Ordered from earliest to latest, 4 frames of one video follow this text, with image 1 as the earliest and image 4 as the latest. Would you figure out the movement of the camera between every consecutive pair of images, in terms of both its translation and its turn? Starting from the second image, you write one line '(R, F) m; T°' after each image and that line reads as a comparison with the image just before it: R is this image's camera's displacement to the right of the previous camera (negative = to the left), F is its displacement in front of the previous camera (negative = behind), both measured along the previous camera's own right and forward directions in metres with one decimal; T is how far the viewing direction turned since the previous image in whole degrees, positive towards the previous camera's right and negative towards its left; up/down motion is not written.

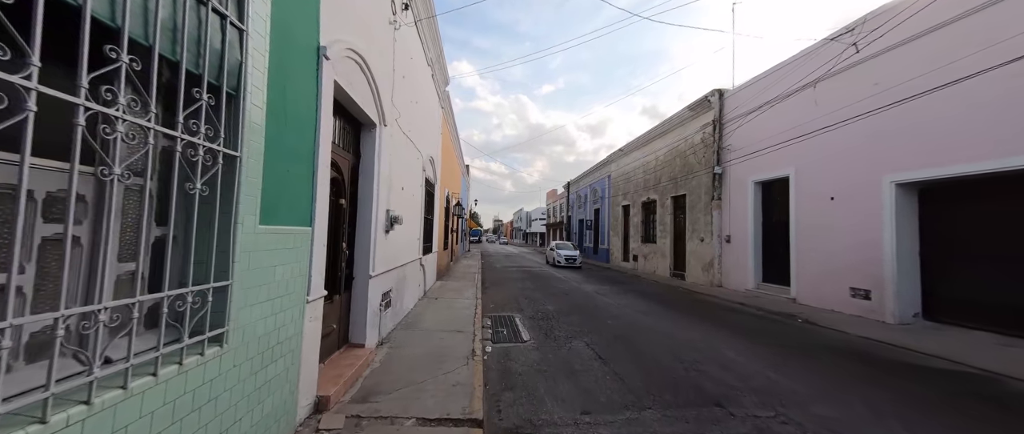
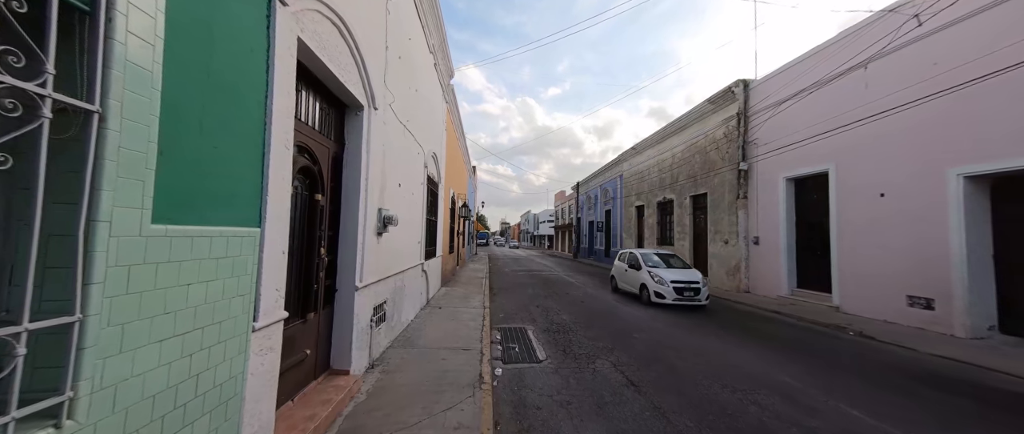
(-0.1, +0.8) m; -1°
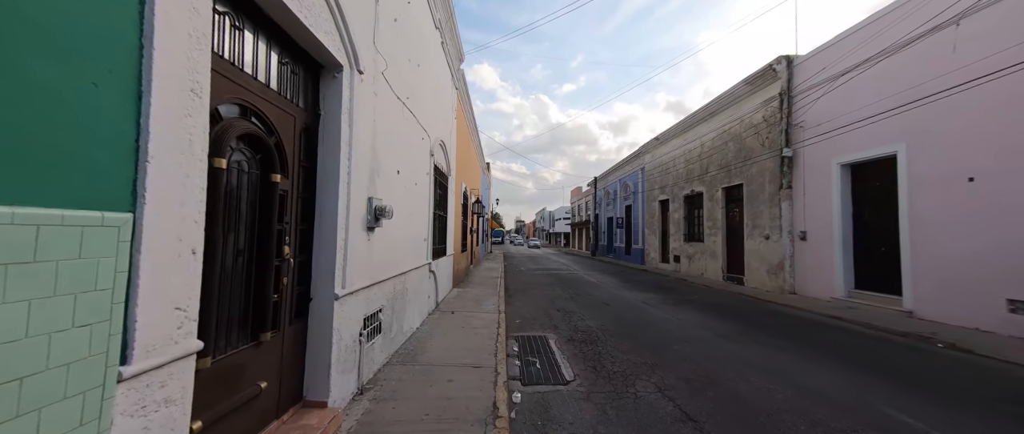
(-0.1, +0.9) m; -3°
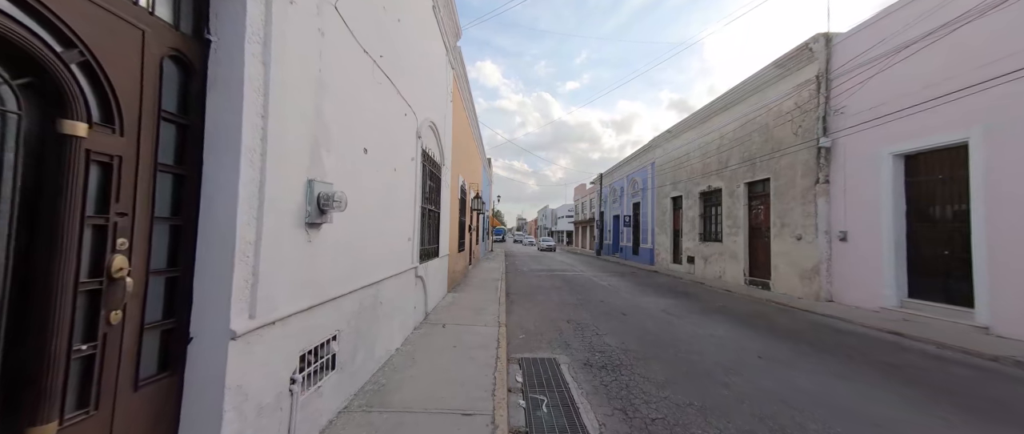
(0.0, +1.2) m; 0°
